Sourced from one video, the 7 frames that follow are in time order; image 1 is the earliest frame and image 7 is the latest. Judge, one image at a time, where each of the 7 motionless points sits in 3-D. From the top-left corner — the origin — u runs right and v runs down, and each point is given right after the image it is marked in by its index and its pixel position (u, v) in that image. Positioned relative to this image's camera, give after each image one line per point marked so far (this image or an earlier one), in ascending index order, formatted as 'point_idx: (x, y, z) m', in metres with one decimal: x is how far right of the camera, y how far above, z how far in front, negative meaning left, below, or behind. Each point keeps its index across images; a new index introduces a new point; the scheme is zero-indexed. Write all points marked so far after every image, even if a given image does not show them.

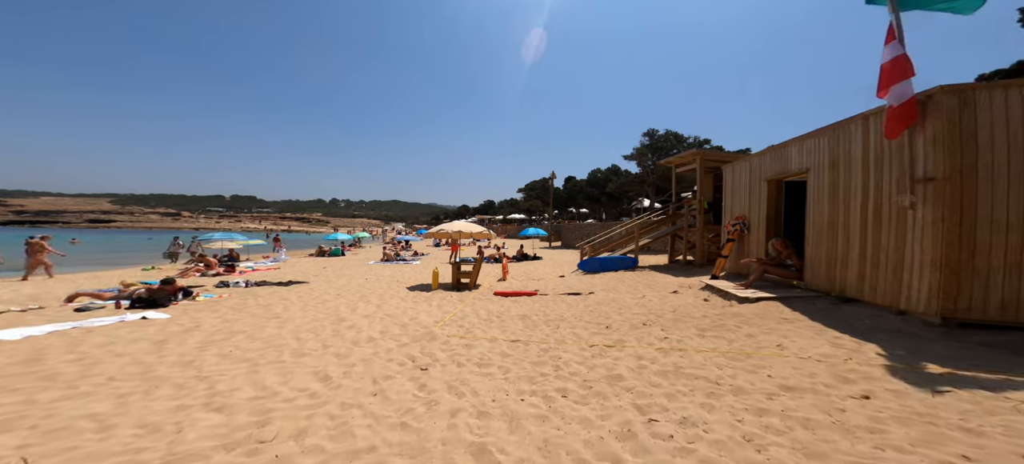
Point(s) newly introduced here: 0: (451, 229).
0: (-1.9, 0.0, +11.6) m
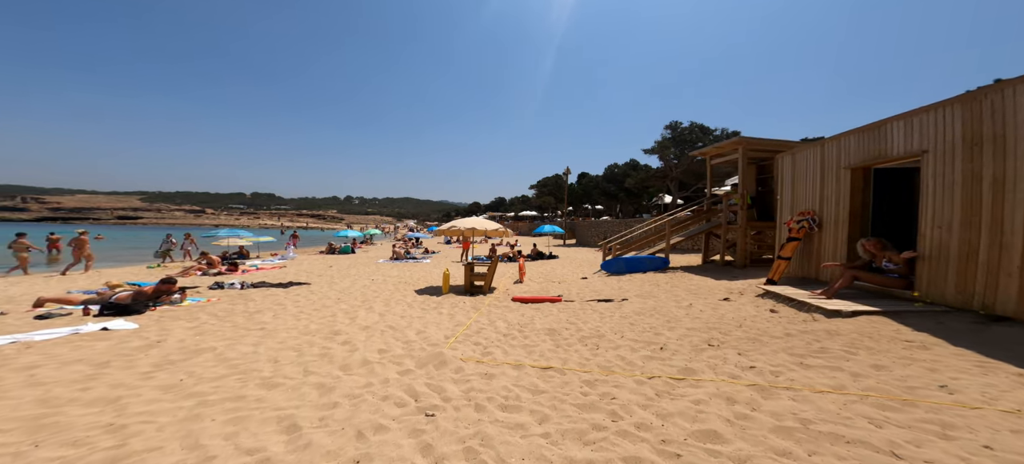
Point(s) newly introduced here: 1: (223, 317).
0: (-1.3, +0.1, +10.5) m
1: (-4.8, -1.4, +6.3) m
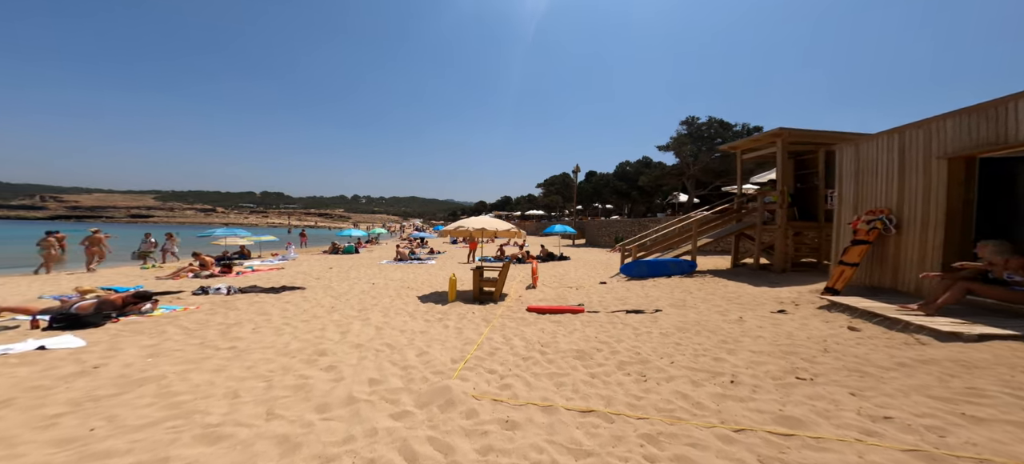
0: (-1.0, +0.1, +9.6) m
1: (-4.6, -1.4, +5.4) m
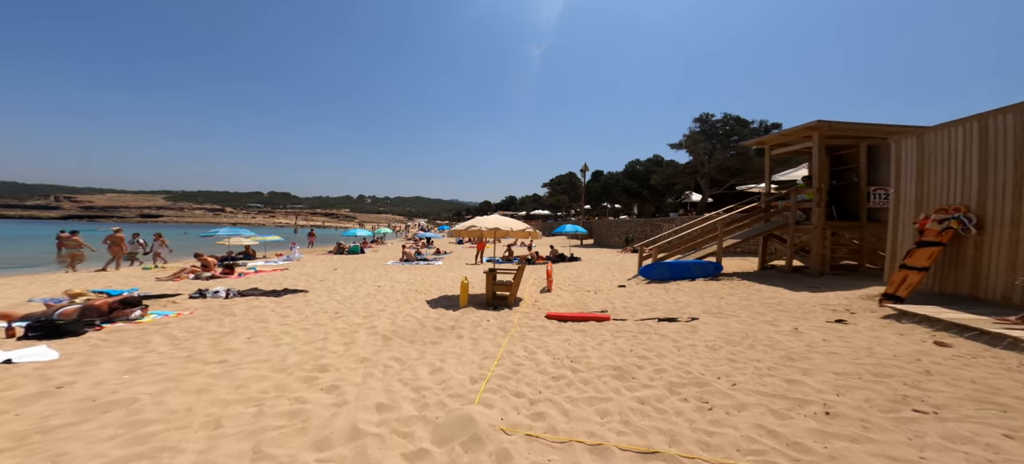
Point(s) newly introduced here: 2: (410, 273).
0: (-0.7, +0.1, +9.0) m
1: (-4.3, -1.4, +4.9) m
2: (-3.6, -1.4, +13.3) m
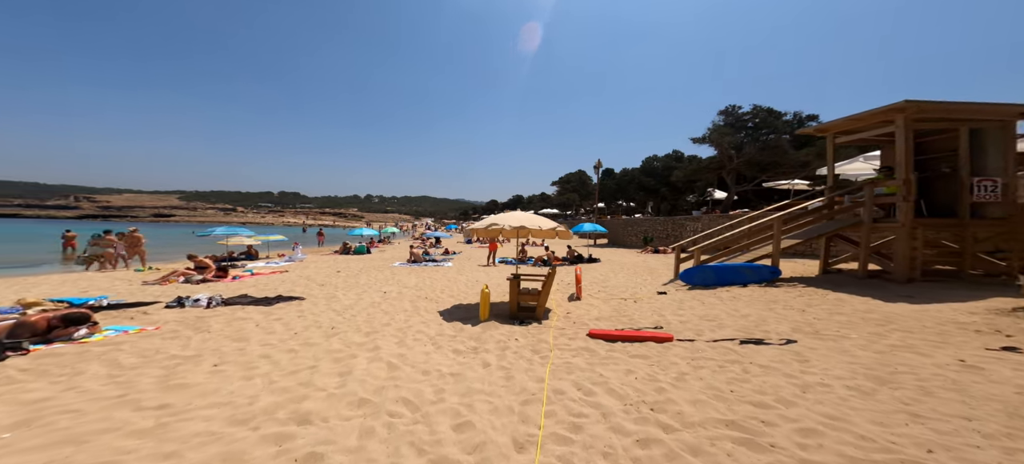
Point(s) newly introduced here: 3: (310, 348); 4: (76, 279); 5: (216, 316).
0: (-0.1, +0.2, +7.8) m
1: (-3.8, -1.4, +3.7) m
2: (-3.0, -1.4, +12.1) m
3: (-2.6, -1.5, +4.9) m
4: (-12.5, -1.4, +10.8) m
5: (-4.8, -1.3, +6.1) m
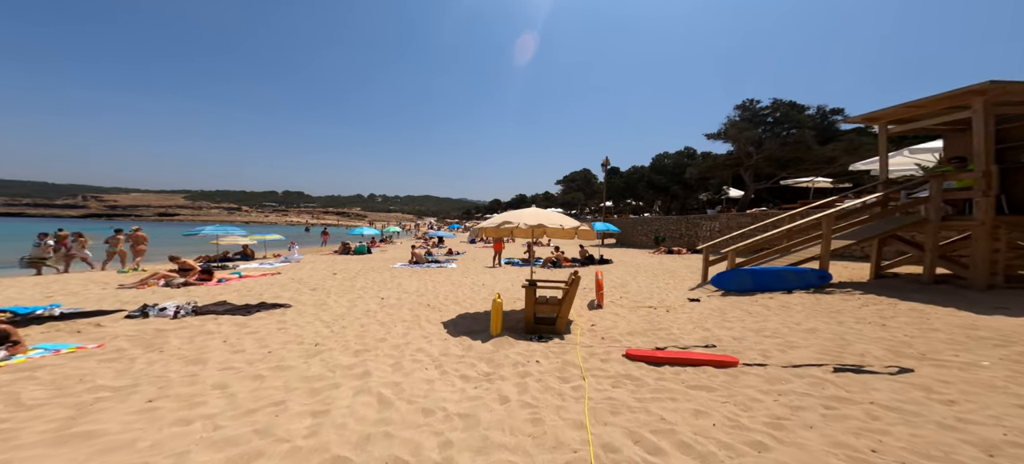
0: (+0.2, +0.2, +6.8) m
1: (-3.6, -1.3, +2.8) m
2: (-2.7, -1.4, +11.2) m
3: (-2.4, -1.4, +4.0) m
4: (-12.2, -1.3, +9.9) m
5: (-4.5, -1.3, +5.2) m
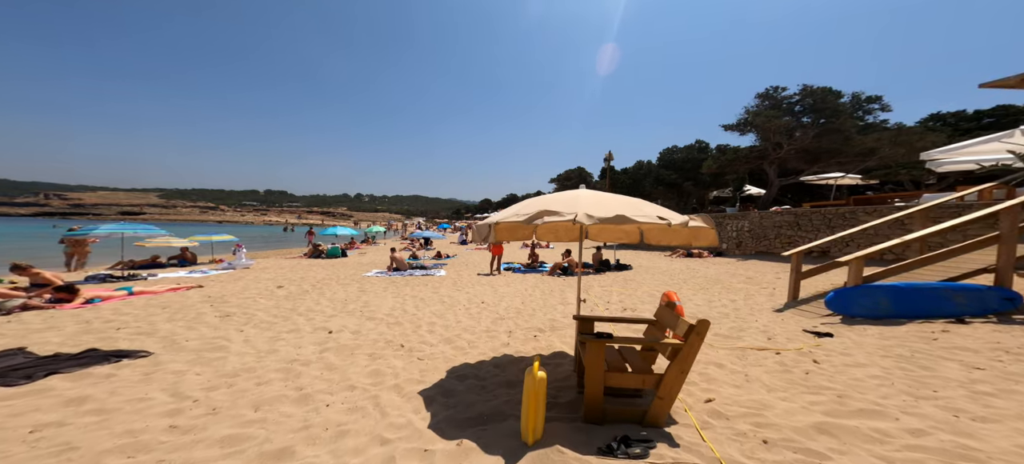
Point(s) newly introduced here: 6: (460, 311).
0: (+0.5, +0.2, +3.9) m
1: (-3.1, -1.2, -0.3) m
2: (-2.4, -1.3, +8.1) m
3: (-1.9, -1.3, +0.9) m
4: (-11.9, -1.2, +6.5) m
5: (-4.1, -1.2, +2.1) m
6: (-0.9, -1.4, +6.8) m
